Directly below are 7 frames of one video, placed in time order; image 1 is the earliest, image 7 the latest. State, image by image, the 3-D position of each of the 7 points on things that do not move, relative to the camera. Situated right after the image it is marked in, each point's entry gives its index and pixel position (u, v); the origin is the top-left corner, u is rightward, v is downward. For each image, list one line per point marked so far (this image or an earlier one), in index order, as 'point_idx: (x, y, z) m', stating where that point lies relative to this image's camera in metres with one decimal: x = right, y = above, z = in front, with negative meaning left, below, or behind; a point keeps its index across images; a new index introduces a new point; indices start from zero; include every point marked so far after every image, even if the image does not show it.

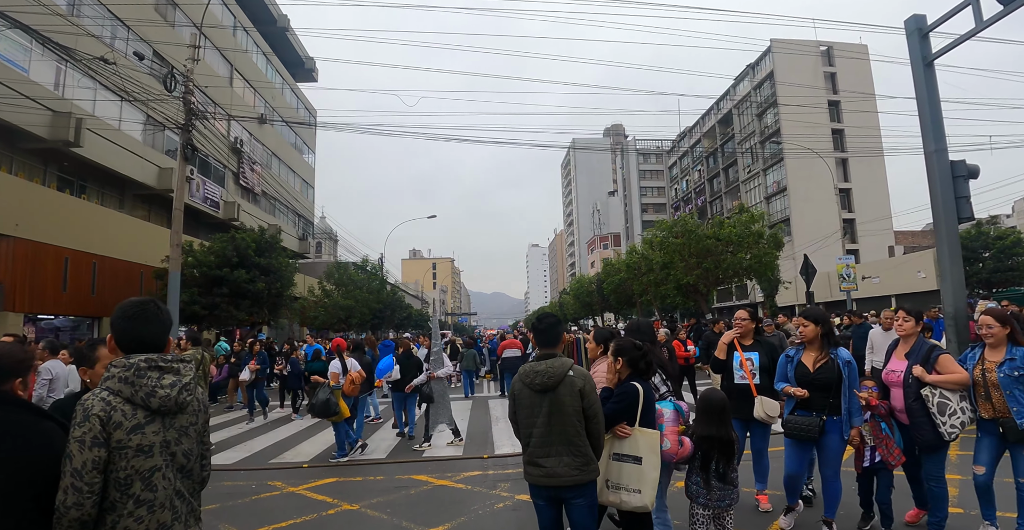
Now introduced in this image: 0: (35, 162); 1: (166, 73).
0: (-17.7, +3.8, +20.0) m
1: (-11.0, +6.1, +17.0) m
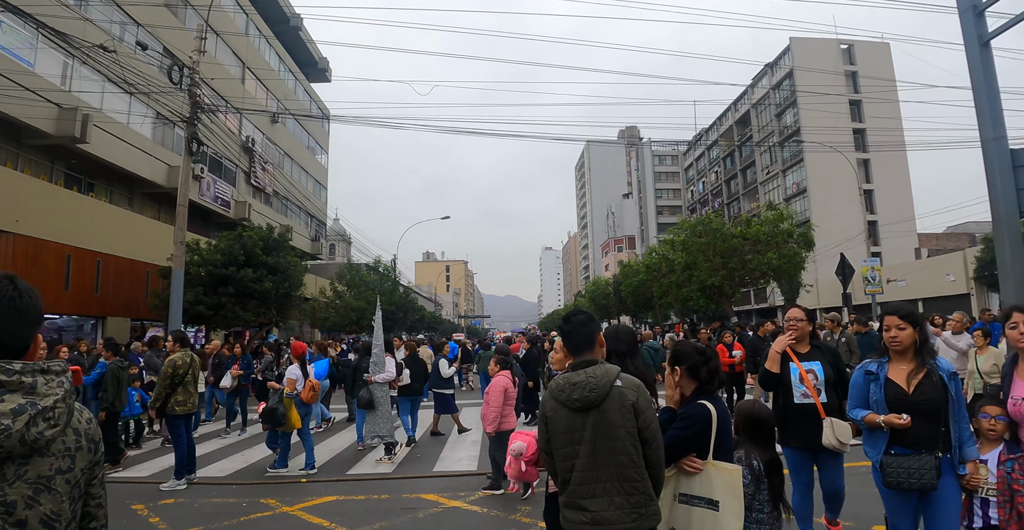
0: (-17.1, +3.9, +19.6) m
1: (-10.5, +6.2, +16.5) m
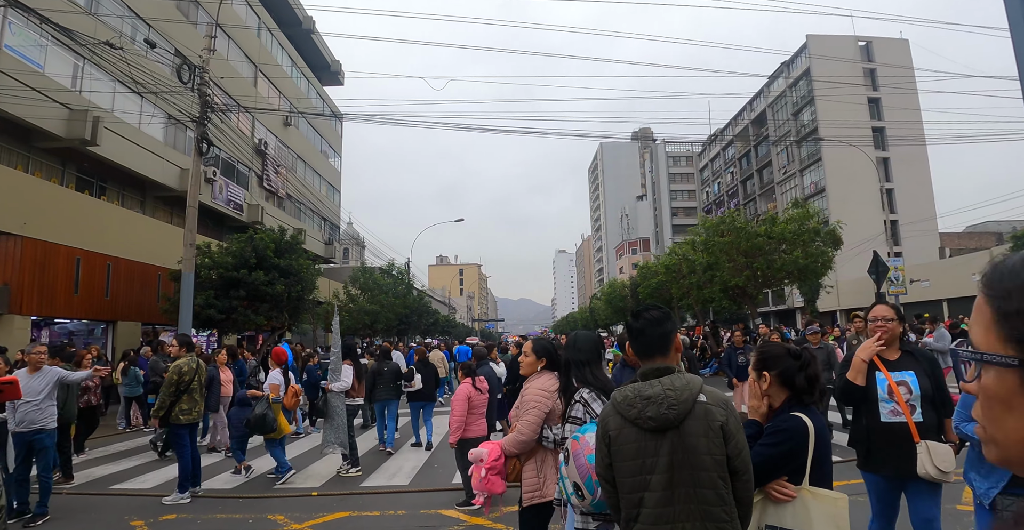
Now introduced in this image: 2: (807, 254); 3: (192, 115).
0: (-16.6, +3.7, +19.5) m
1: (-10.0, +6.1, +16.2) m
2: (+10.3, +0.4, +19.0) m
3: (-10.0, +4.7, +16.7) m
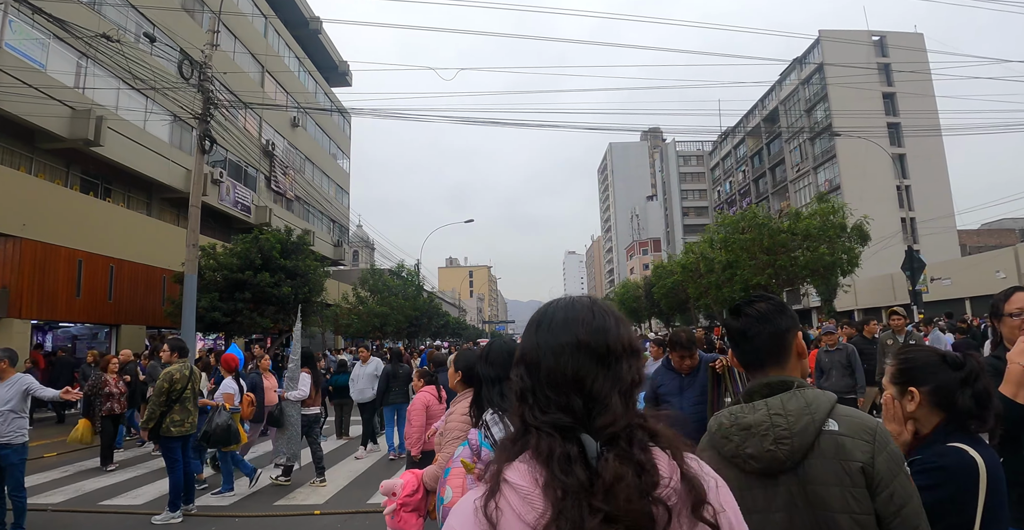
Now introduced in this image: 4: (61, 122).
0: (-16.2, +3.6, +19.1) m
1: (-9.7, +6.1, +15.7) m
2: (+10.8, +0.5, +18.1) m
3: (-9.6, +4.6, +16.2) m
4: (-14.7, +4.6, +17.5) m
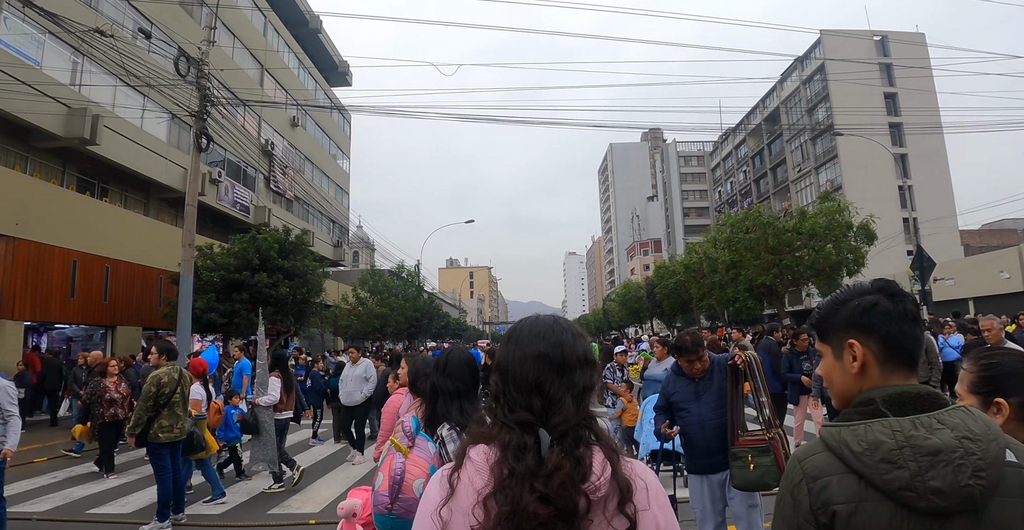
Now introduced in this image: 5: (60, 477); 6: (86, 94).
0: (-16.1, +3.6, +18.9) m
1: (-9.6, +6.1, +15.5) m
2: (+10.8, +0.5, +17.9) m
3: (-9.6, +4.6, +16.0) m
4: (-14.6, +4.6, +17.3) m
5: (-7.6, -3.6, +9.1) m
6: (-14.6, +5.8, +18.4) m
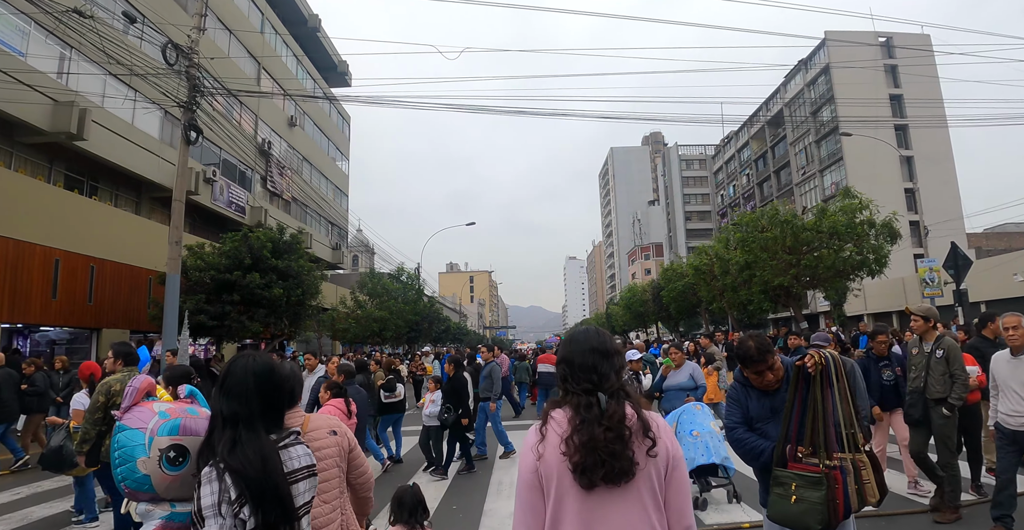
0: (-16.0, +3.6, +18.1) m
1: (-9.5, +6.1, +14.7) m
2: (+11.0, +0.5, +17.0) m
3: (-9.4, +4.7, +15.2) m
4: (-14.5, +4.7, +16.5) m
5: (-7.5, -3.5, +8.2) m
6: (-14.4, +5.8, +17.6) m
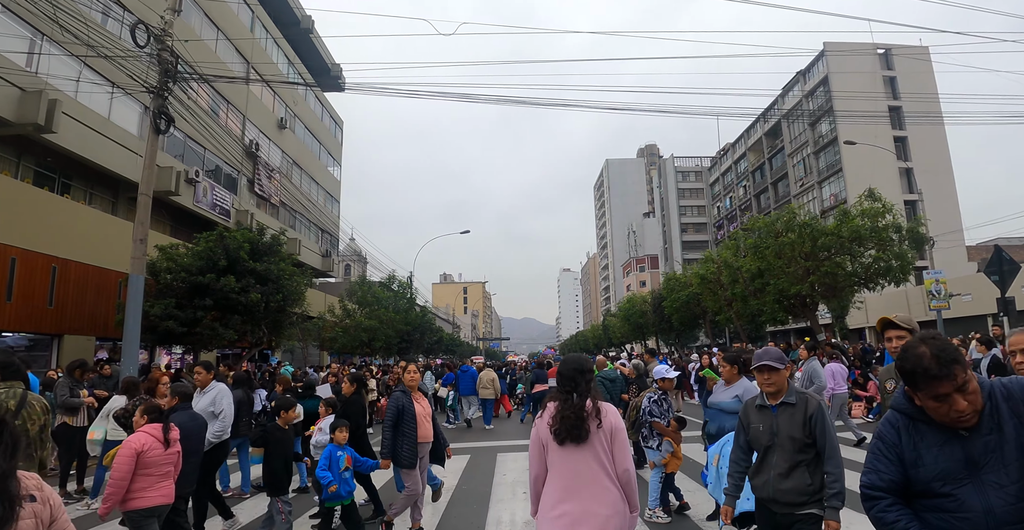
0: (-16.0, +3.6, +16.7) m
1: (-9.5, +6.1, +13.5) m
2: (+10.9, +0.3, +15.9) m
3: (-9.4, +4.6, +13.9) m
4: (-14.5, +4.6, +15.2) m
5: (-7.5, -3.4, +6.8) m
6: (-14.4, +5.8, +16.3) m
